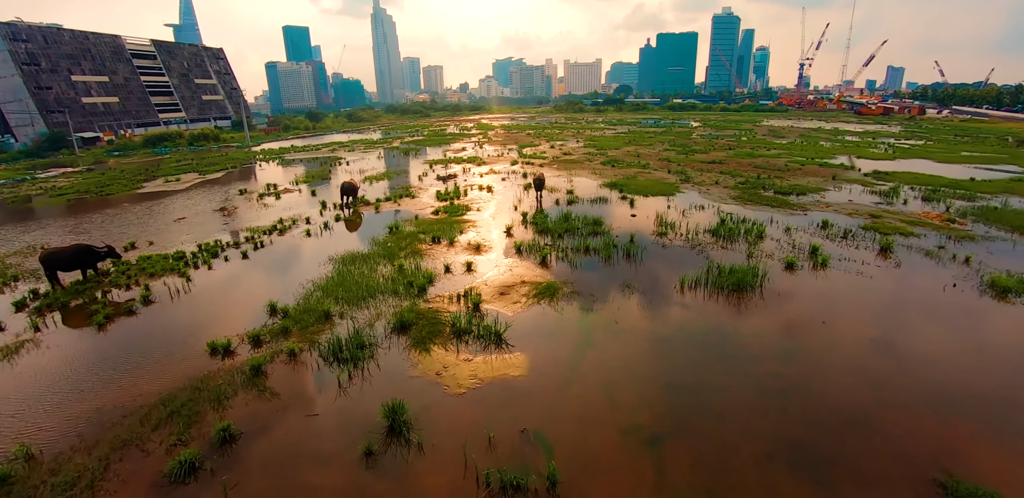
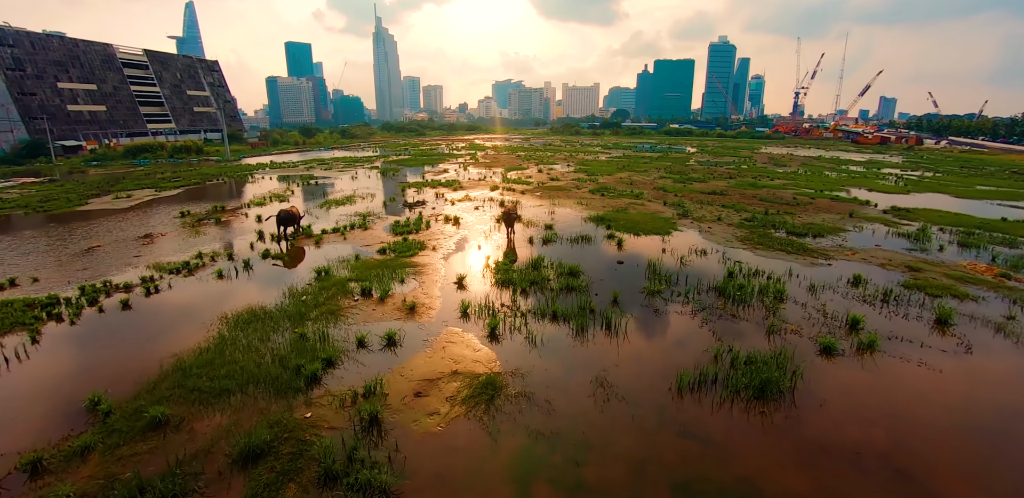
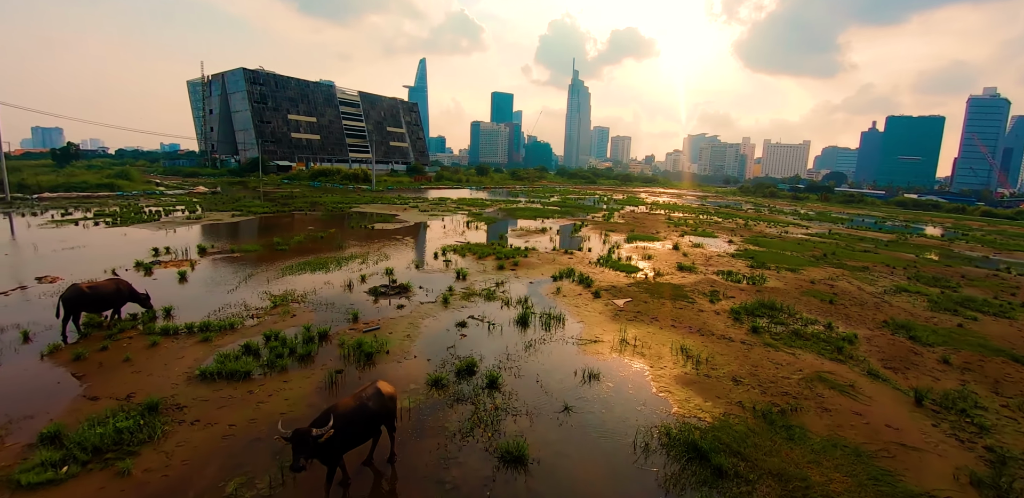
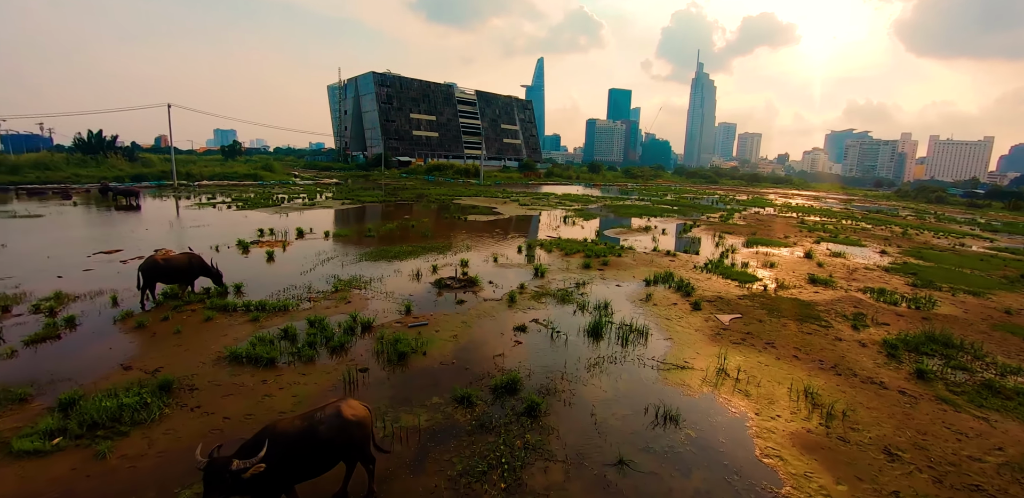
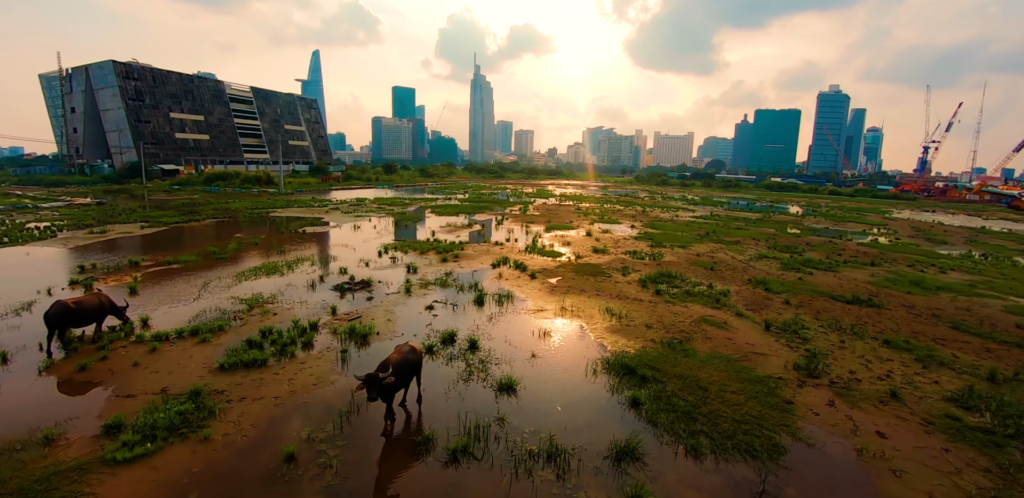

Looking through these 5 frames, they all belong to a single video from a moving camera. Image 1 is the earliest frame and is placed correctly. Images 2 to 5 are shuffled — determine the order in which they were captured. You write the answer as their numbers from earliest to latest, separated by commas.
2, 5, 3, 4
